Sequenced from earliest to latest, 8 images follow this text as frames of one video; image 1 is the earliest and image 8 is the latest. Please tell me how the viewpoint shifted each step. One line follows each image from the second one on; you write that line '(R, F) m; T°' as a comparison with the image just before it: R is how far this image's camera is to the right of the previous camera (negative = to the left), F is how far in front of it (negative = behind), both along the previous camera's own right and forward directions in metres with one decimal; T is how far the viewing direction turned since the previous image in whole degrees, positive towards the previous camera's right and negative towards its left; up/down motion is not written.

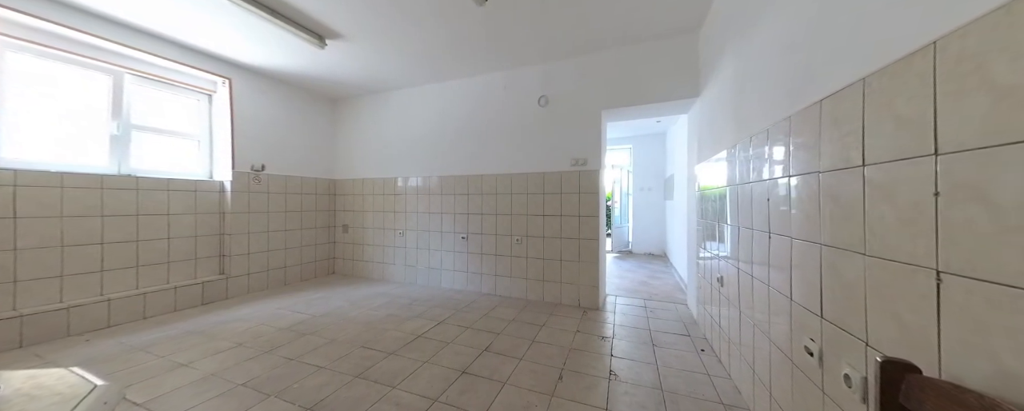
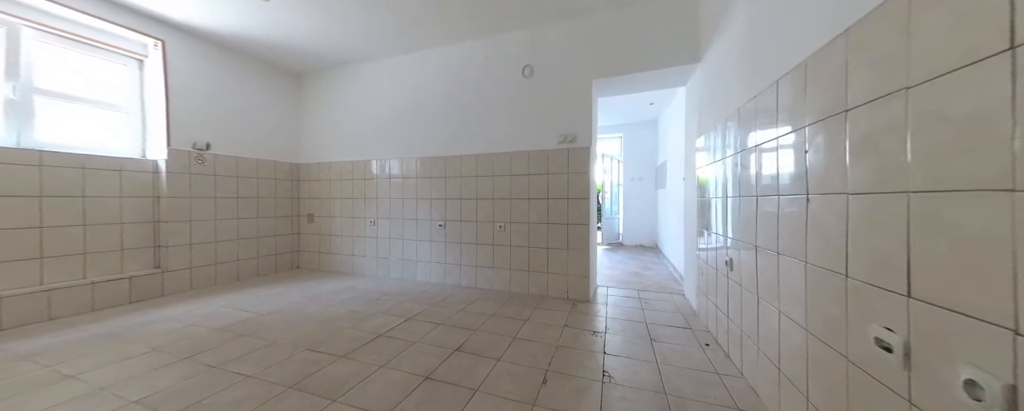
(+0.1, +0.3) m; +2°
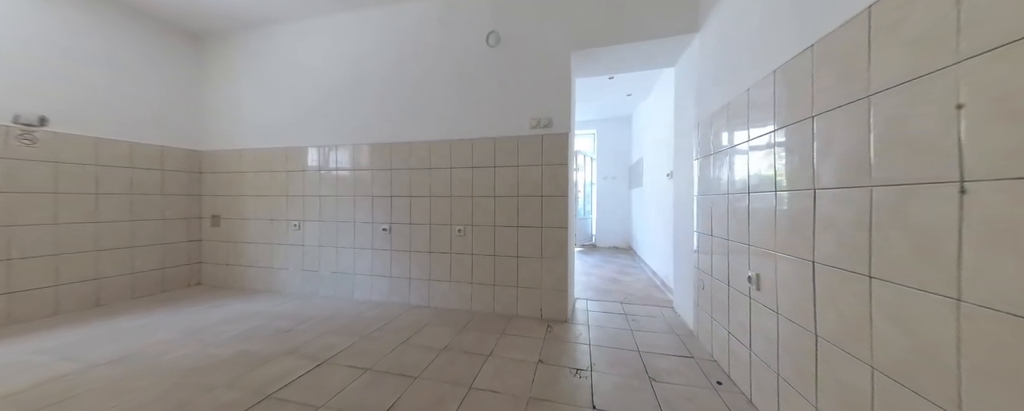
(+0.1, +0.5) m; +6°
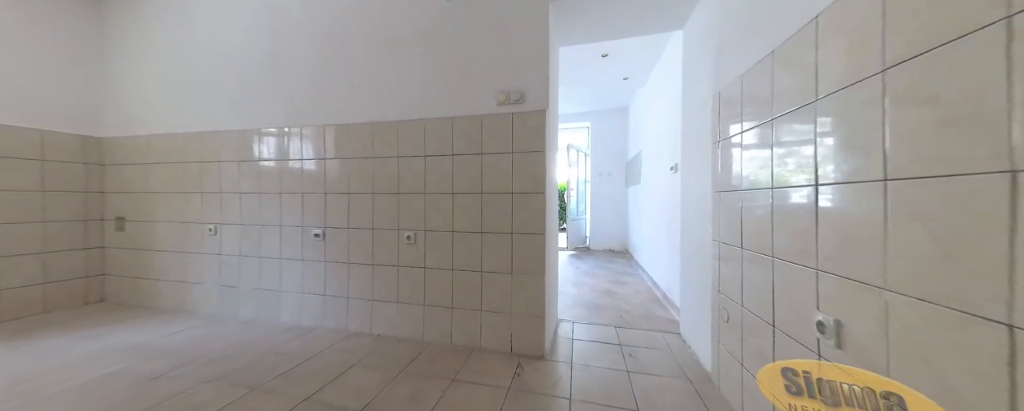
(+0.2, +0.5) m; +1°
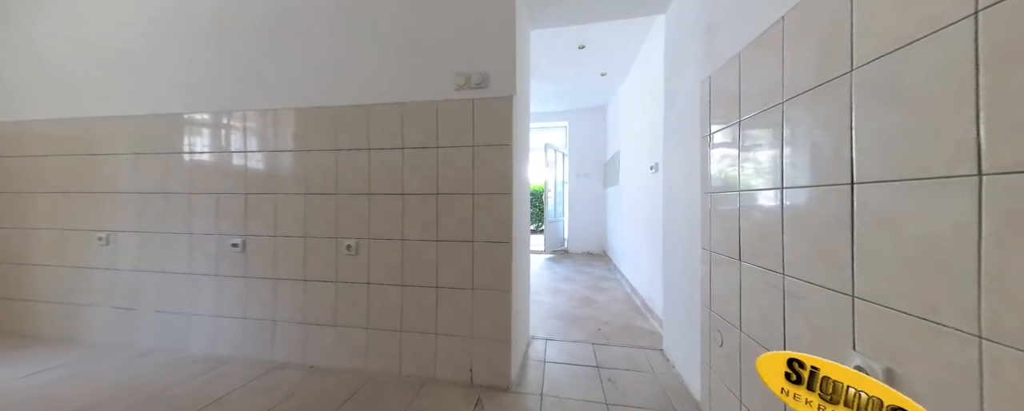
(+0.1, +0.2) m; +4°
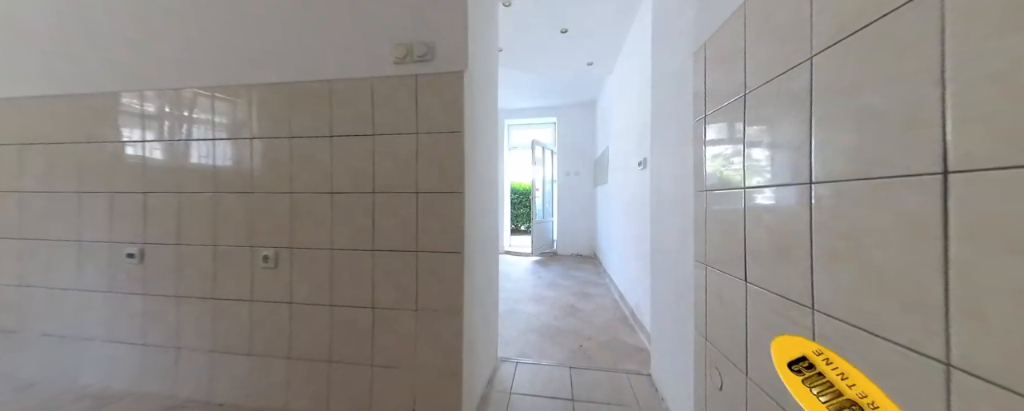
(+0.2, +0.3) m; +1°
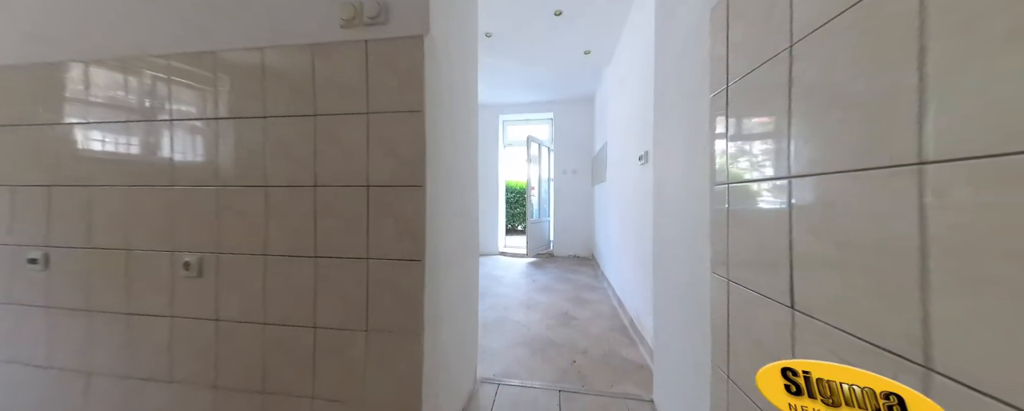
(+0.1, +0.2) m; 0°
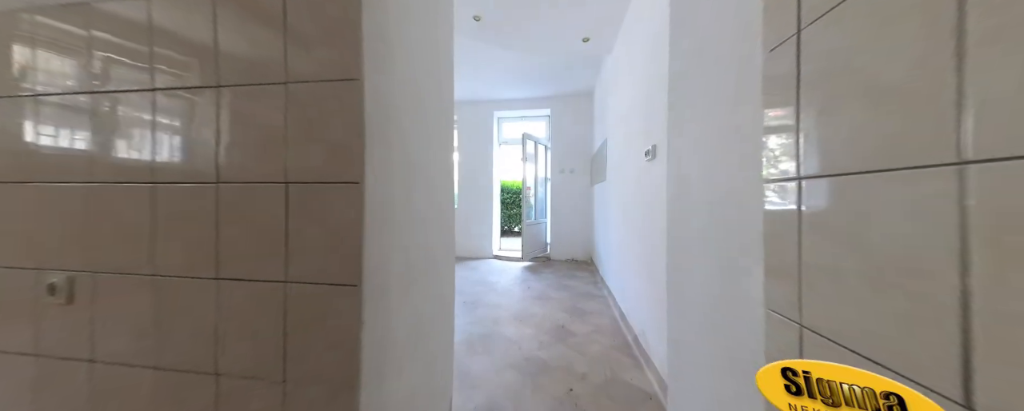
(+0.1, +0.2) m; 0°
